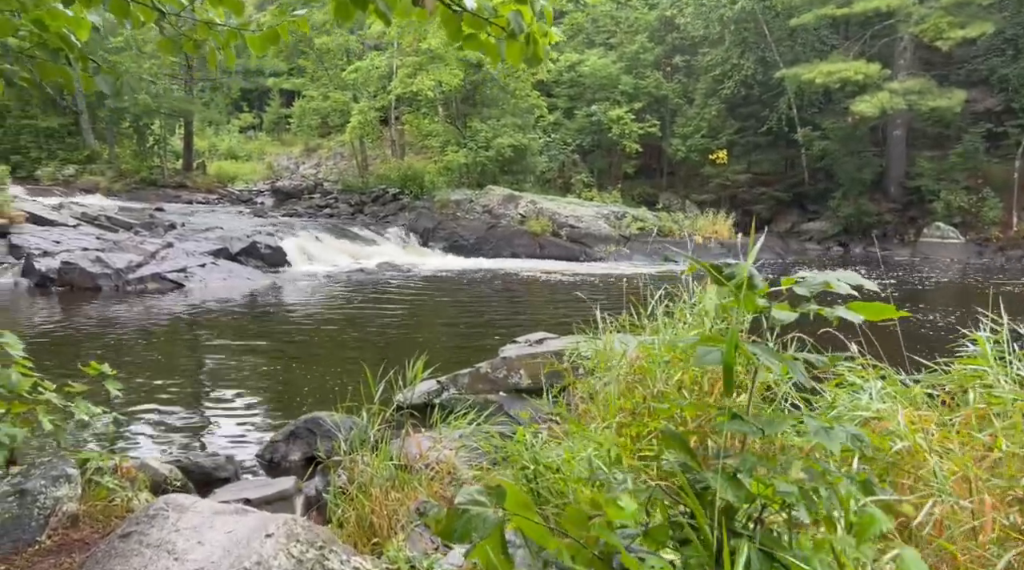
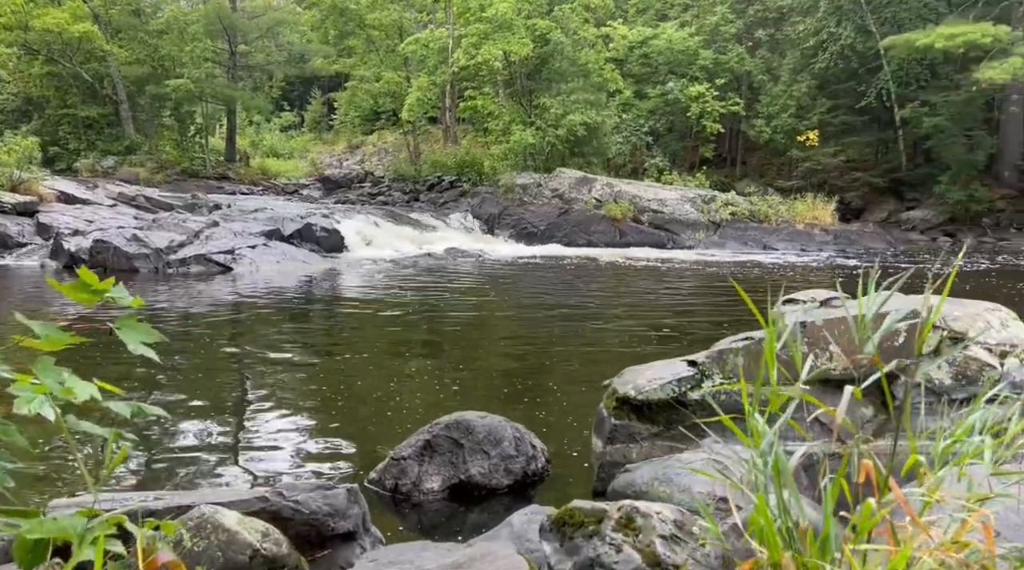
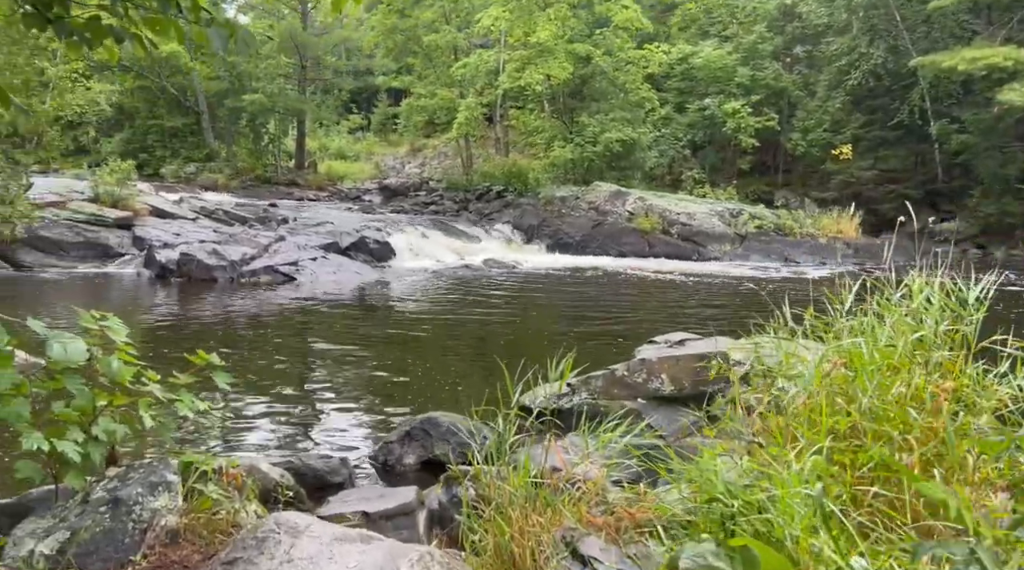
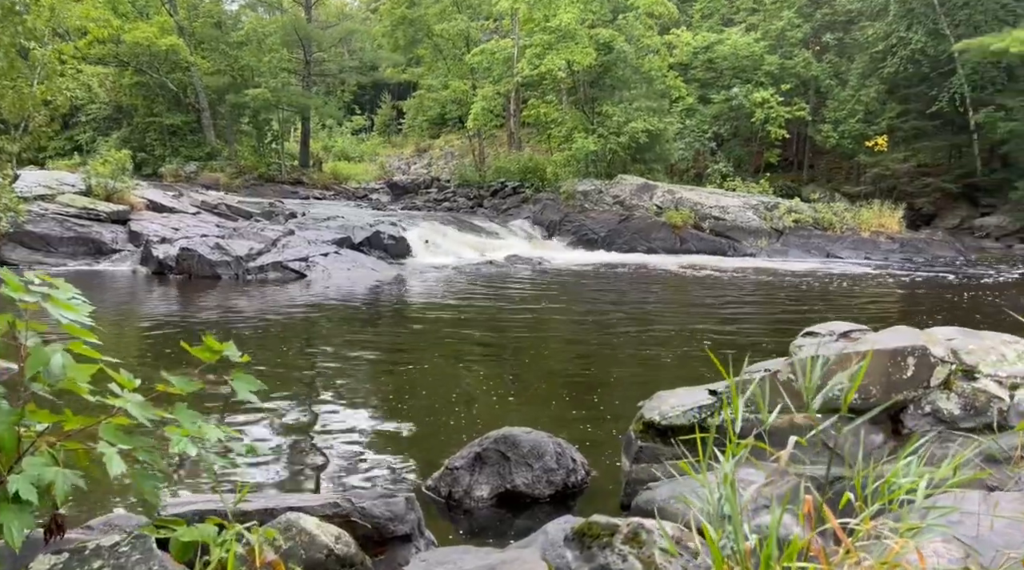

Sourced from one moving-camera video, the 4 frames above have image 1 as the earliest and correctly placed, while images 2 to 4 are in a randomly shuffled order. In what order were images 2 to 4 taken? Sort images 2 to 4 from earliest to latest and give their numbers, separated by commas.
3, 4, 2
